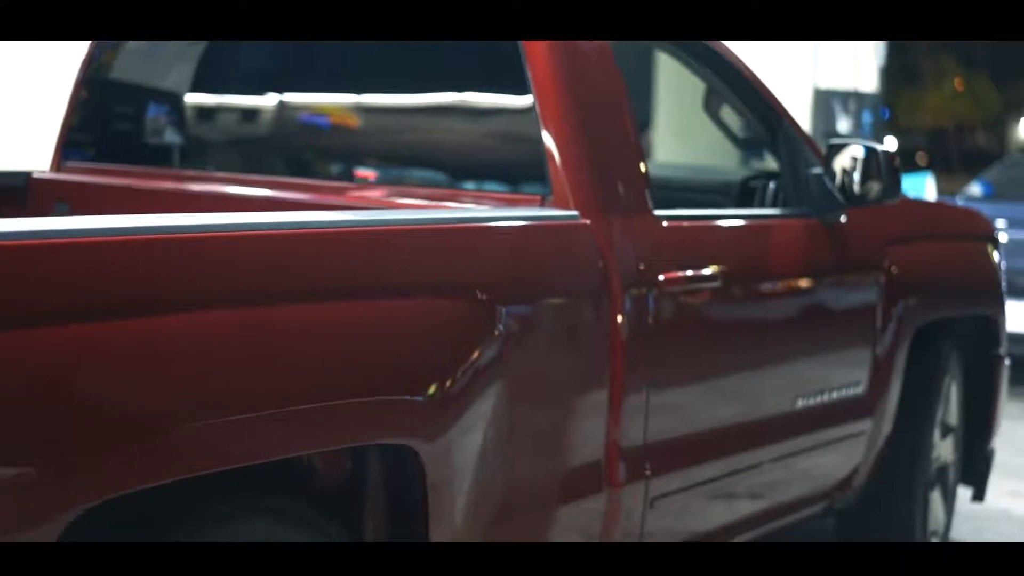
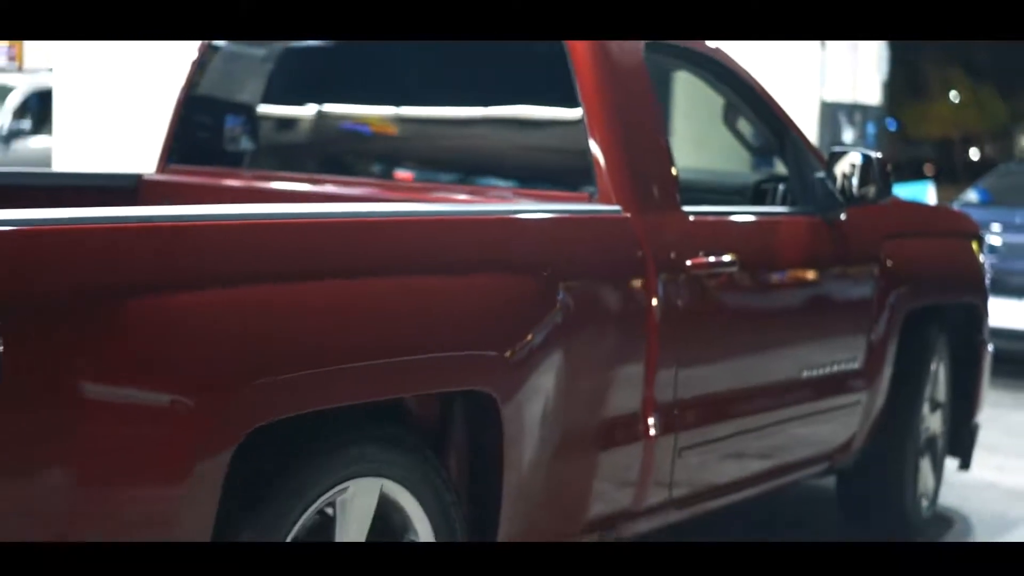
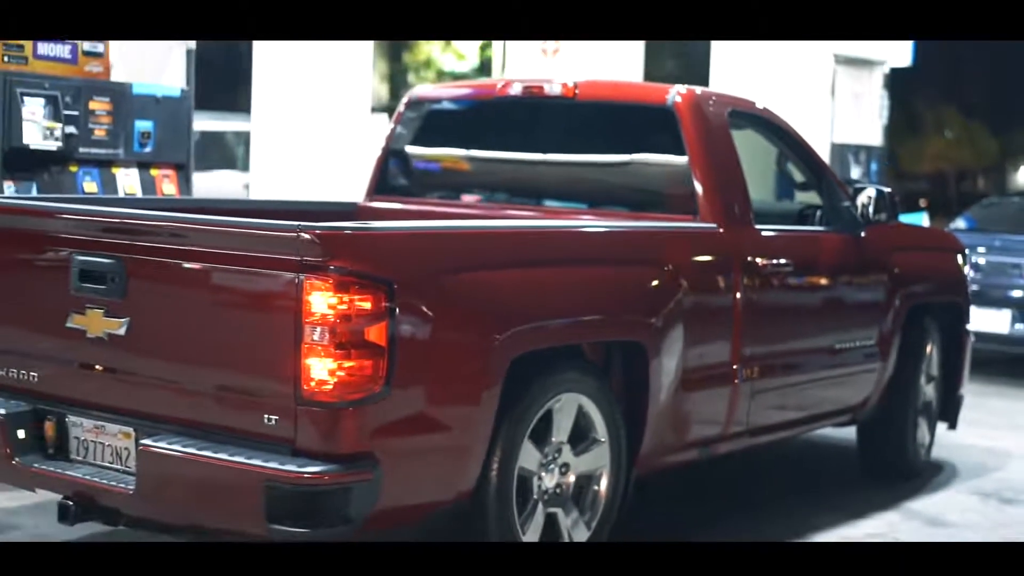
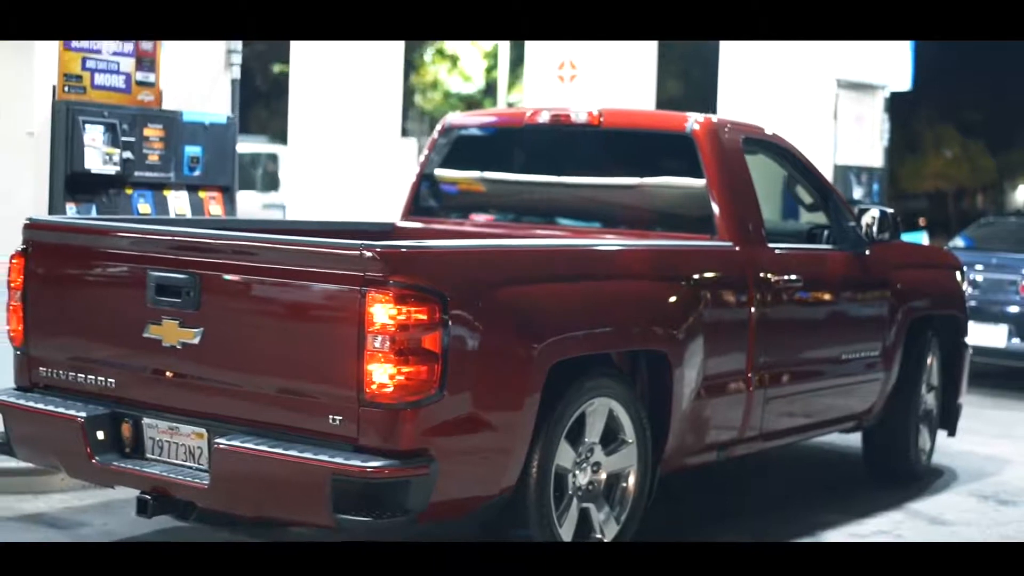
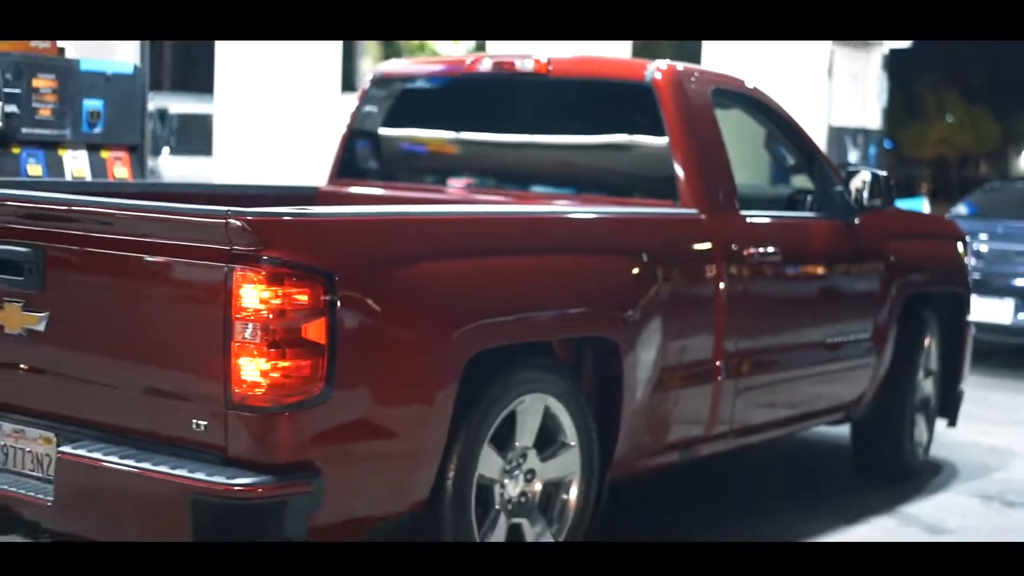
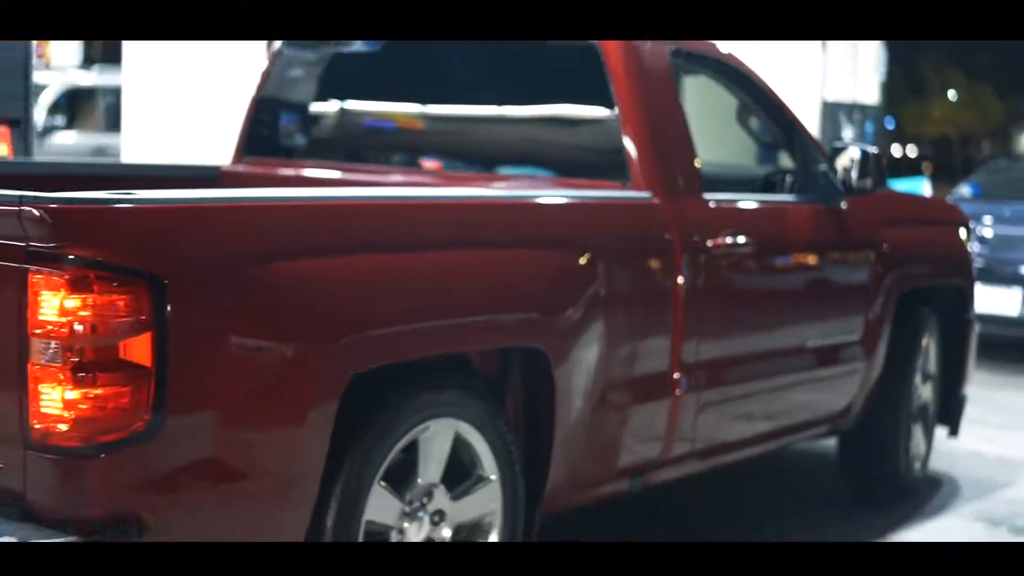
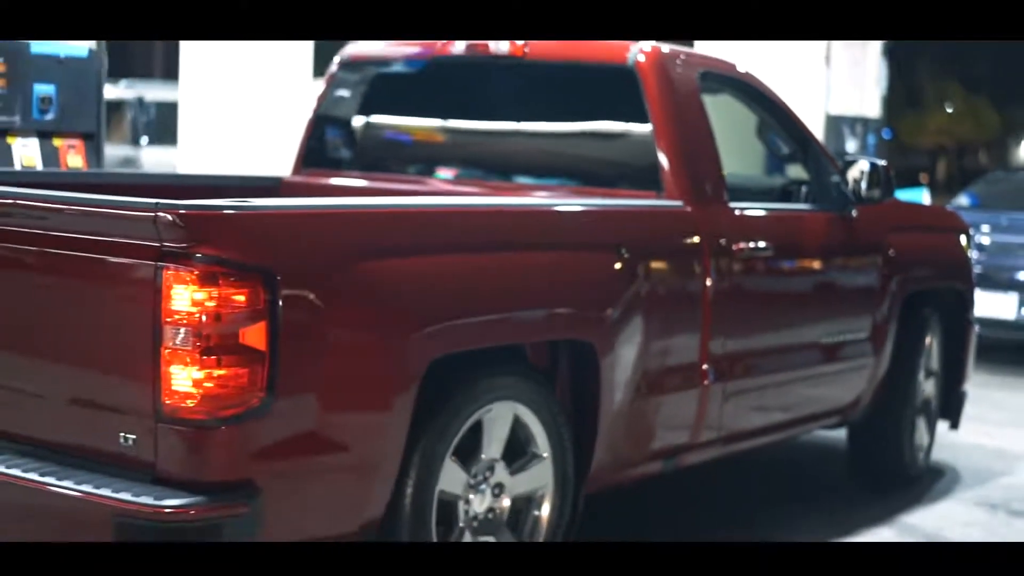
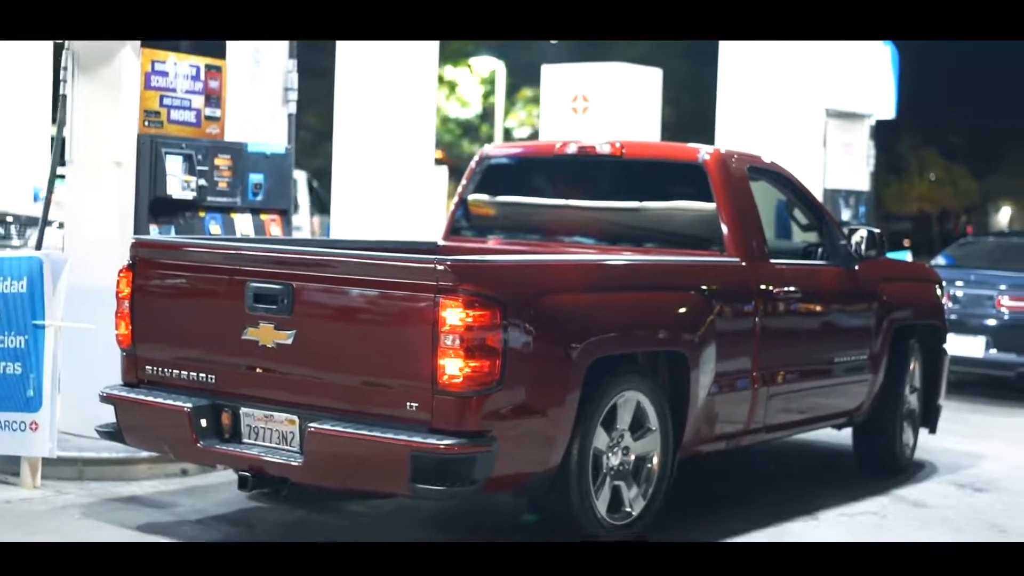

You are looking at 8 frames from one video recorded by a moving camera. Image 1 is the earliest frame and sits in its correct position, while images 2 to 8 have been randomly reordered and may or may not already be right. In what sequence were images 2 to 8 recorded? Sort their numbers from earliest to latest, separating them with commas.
2, 6, 7, 5, 3, 4, 8
